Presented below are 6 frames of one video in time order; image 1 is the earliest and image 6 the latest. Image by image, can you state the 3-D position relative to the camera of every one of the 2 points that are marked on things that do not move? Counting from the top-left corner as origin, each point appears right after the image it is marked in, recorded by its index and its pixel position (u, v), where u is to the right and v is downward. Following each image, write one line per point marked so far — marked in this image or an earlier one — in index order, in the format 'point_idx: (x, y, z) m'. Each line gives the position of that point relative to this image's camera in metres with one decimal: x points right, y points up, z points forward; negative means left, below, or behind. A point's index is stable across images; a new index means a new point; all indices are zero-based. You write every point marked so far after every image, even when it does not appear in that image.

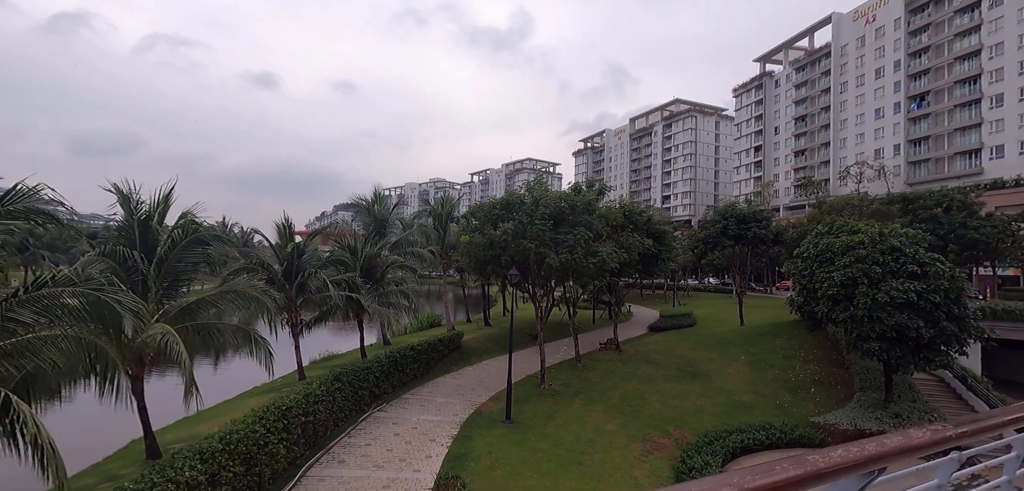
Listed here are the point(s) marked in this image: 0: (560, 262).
0: (+1.7, -0.6, +15.4) m
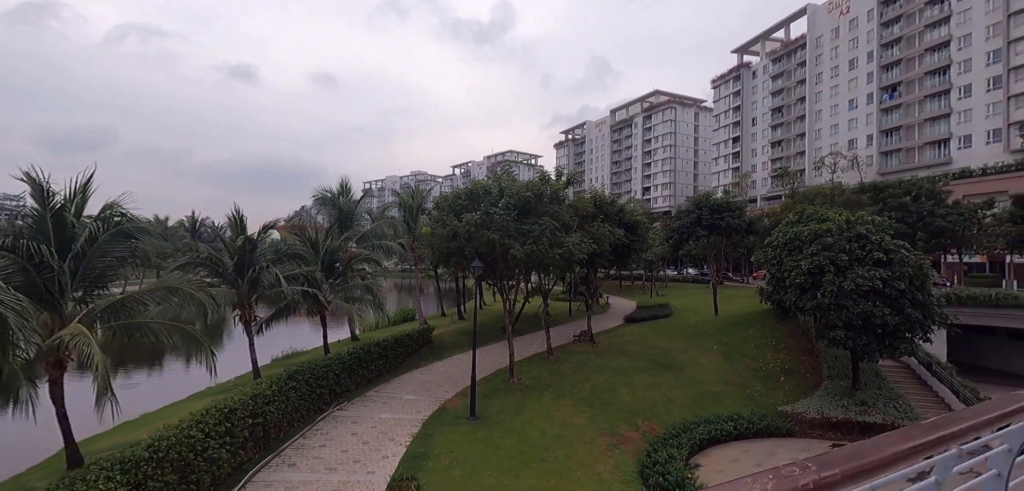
0: (+0.4, -0.3, +14.9) m
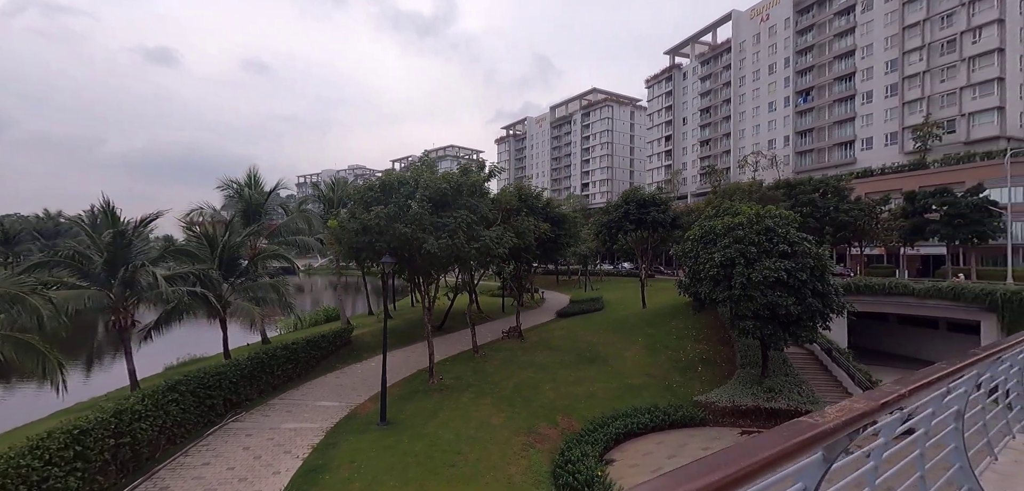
0: (-2.4, -0.1, +14.1) m
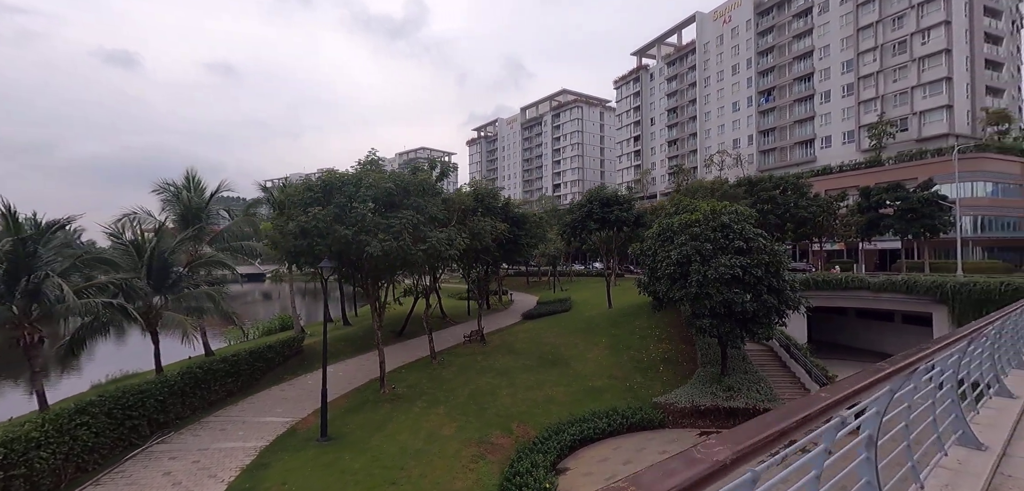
0: (-4.0, -0.1, +13.3) m
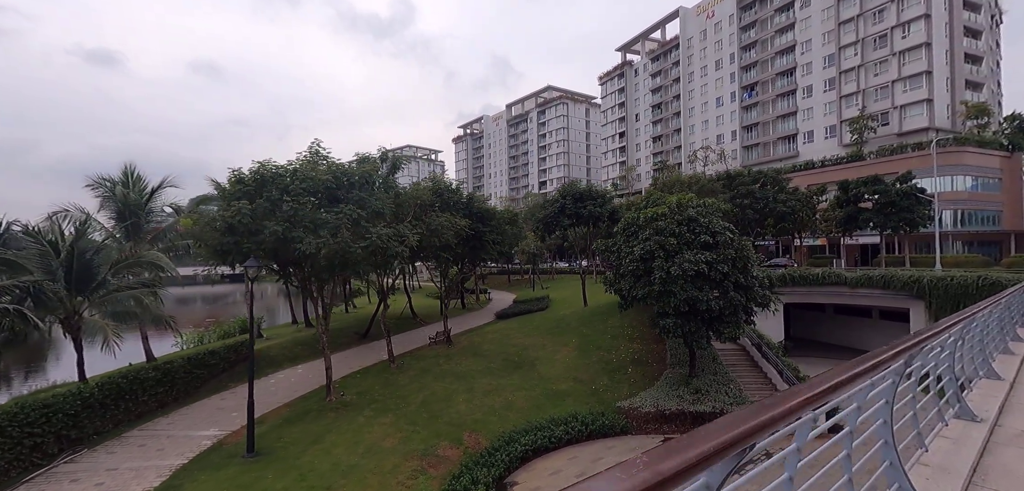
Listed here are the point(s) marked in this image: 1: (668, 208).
0: (-5.5, -0.1, +12.3) m
1: (+5.7, +1.4, +15.7) m
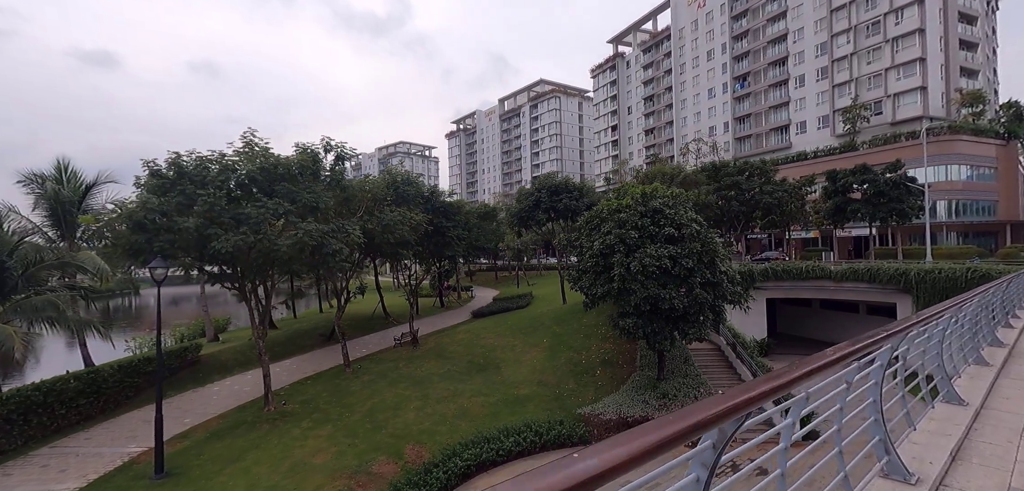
0: (-7.1, 0.0, +11.2) m
1: (+4.1, +1.6, +14.6) m
